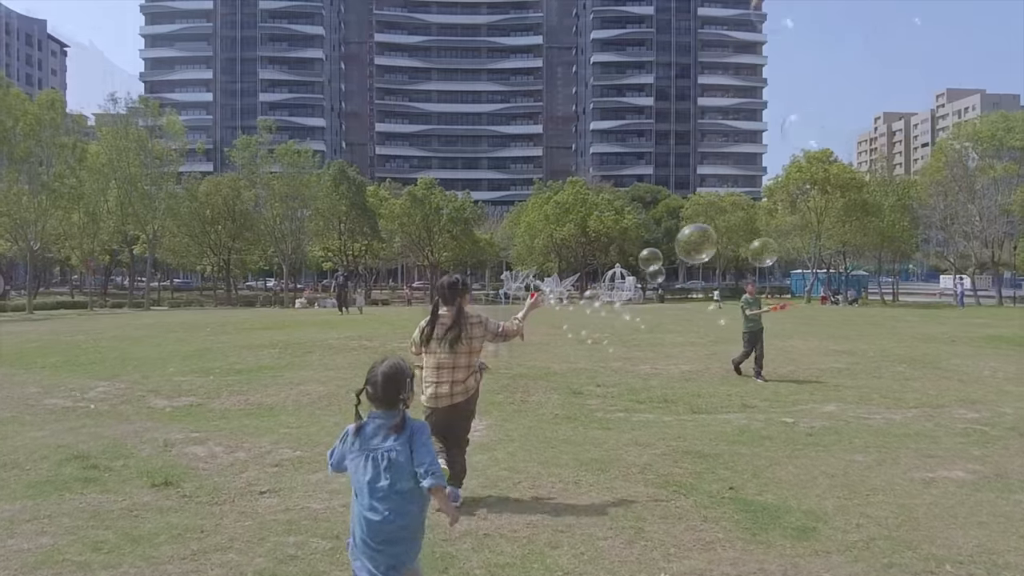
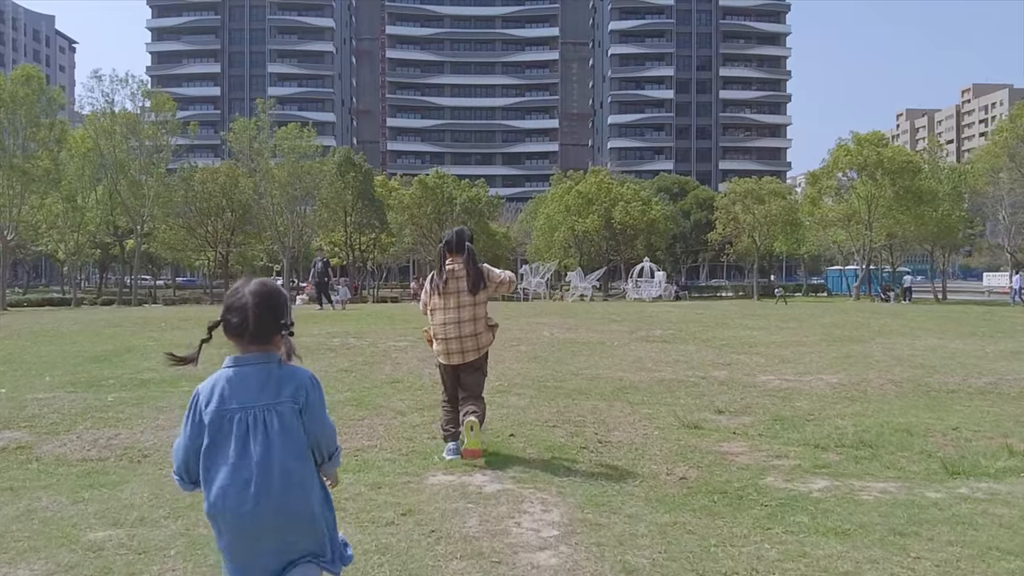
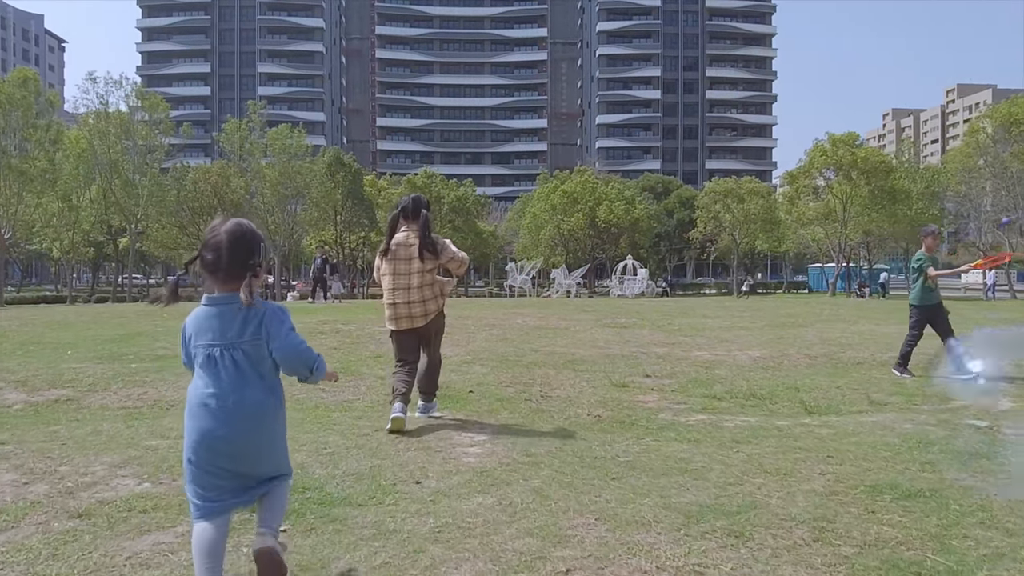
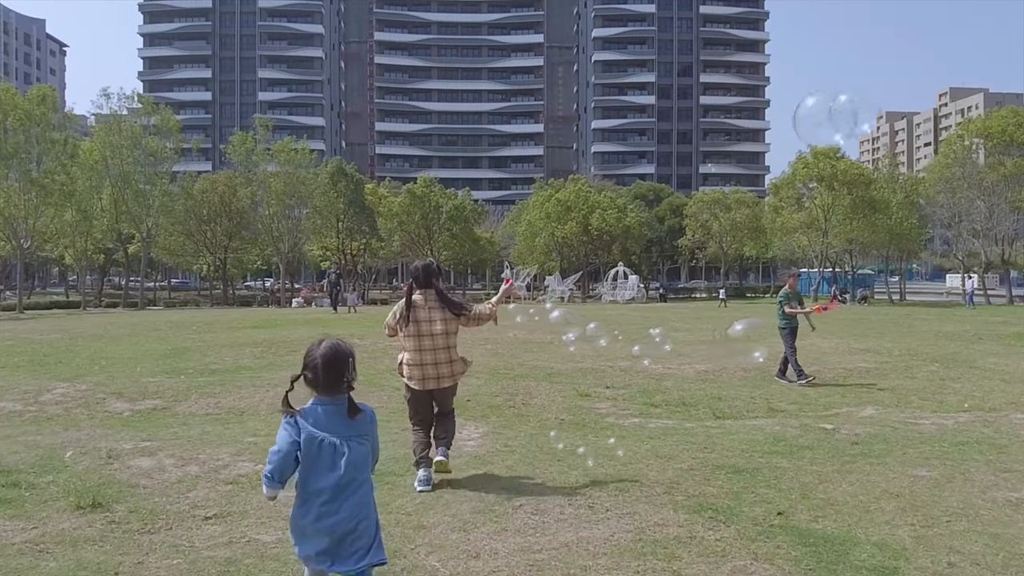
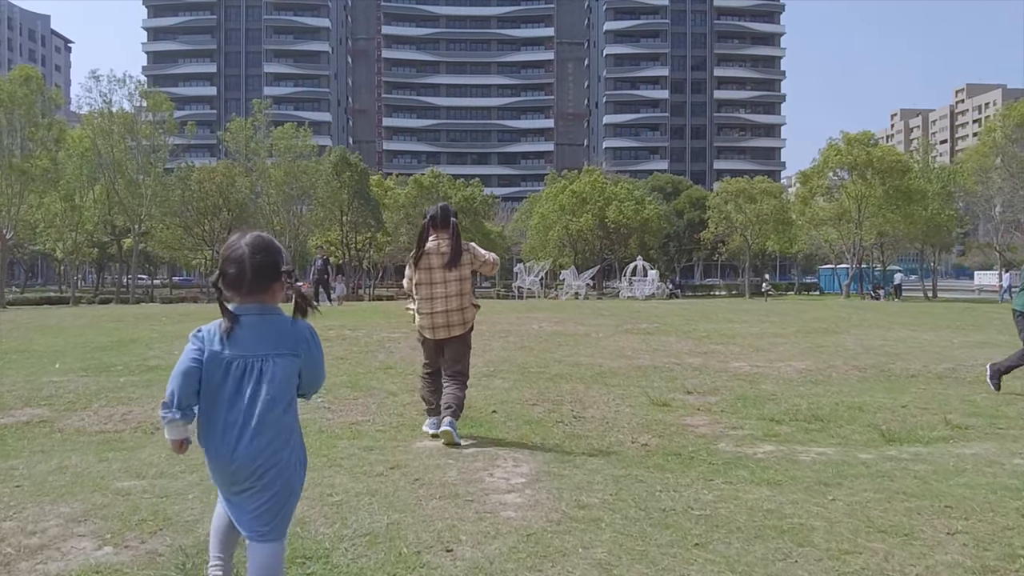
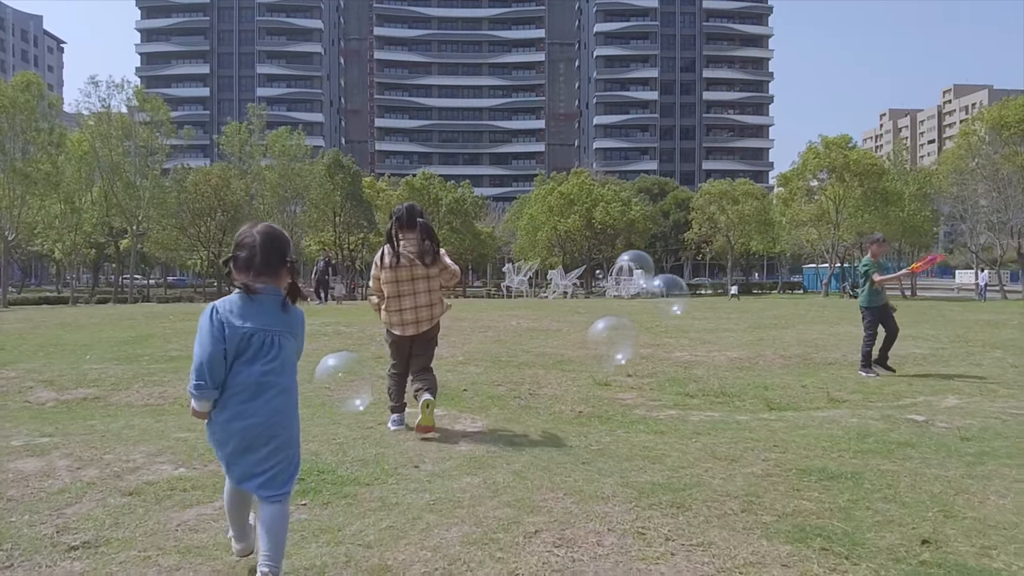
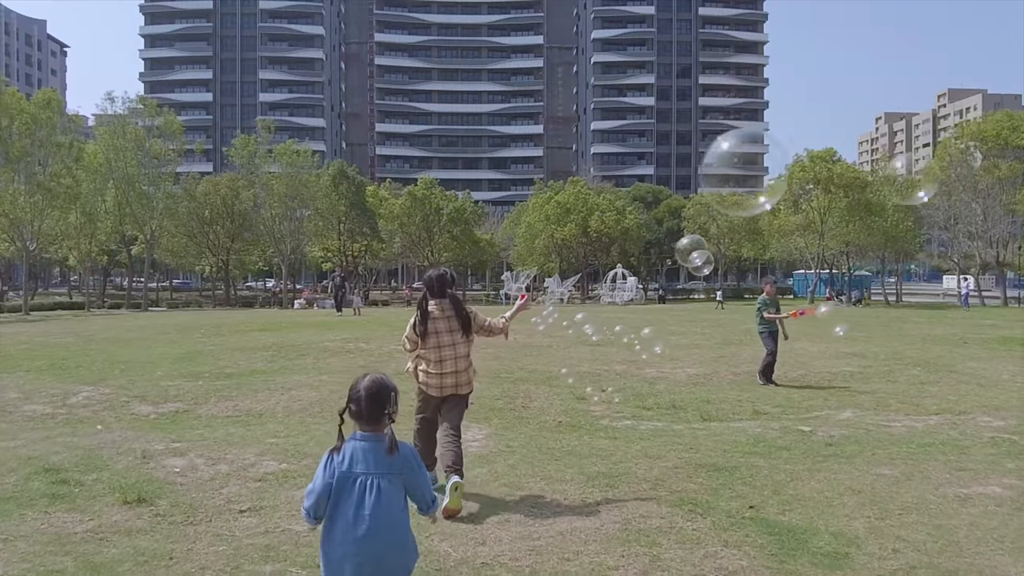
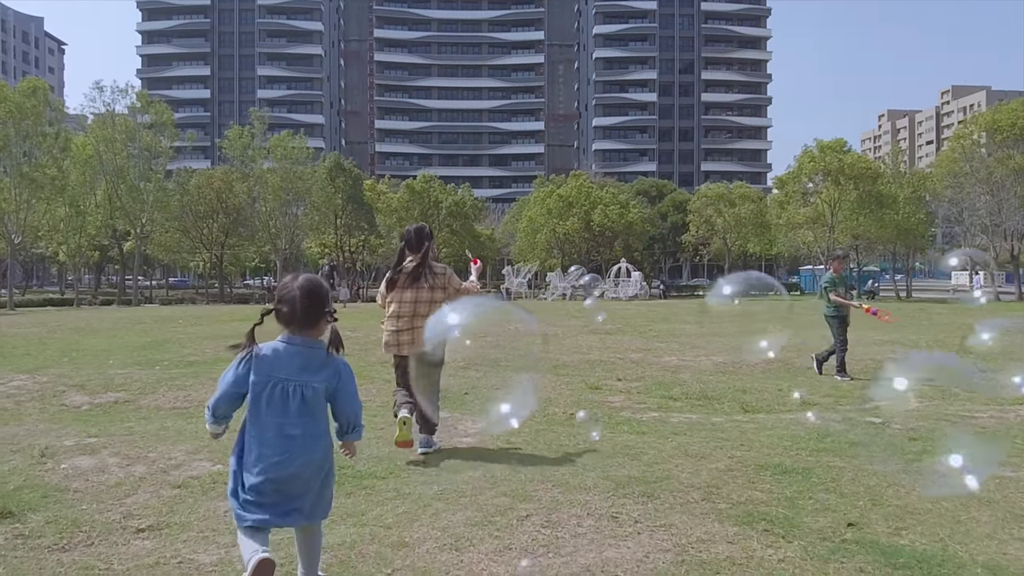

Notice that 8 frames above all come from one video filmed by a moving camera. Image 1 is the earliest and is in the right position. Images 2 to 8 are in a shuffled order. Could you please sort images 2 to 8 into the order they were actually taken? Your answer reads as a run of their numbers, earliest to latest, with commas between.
7, 4, 8, 6, 3, 5, 2
